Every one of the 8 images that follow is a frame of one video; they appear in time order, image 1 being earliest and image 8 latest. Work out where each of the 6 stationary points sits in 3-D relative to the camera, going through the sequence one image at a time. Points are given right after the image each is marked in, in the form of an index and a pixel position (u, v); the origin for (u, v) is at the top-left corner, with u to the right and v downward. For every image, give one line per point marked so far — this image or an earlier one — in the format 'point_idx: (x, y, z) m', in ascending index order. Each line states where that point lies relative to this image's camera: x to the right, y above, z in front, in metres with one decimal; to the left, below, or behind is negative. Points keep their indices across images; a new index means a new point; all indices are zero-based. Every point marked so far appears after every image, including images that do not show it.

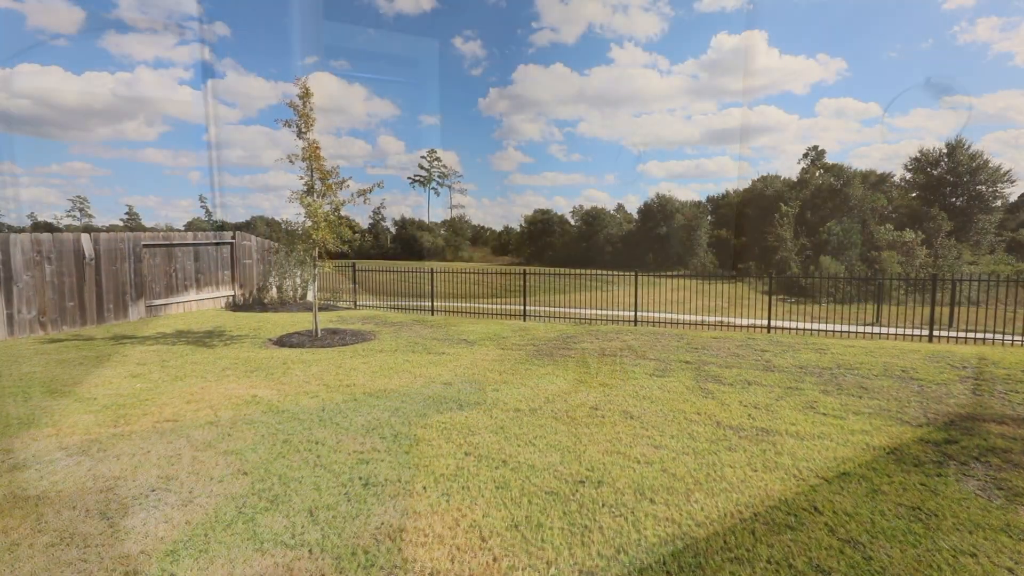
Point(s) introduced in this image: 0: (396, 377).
0: (-1.4, -1.1, +6.0) m
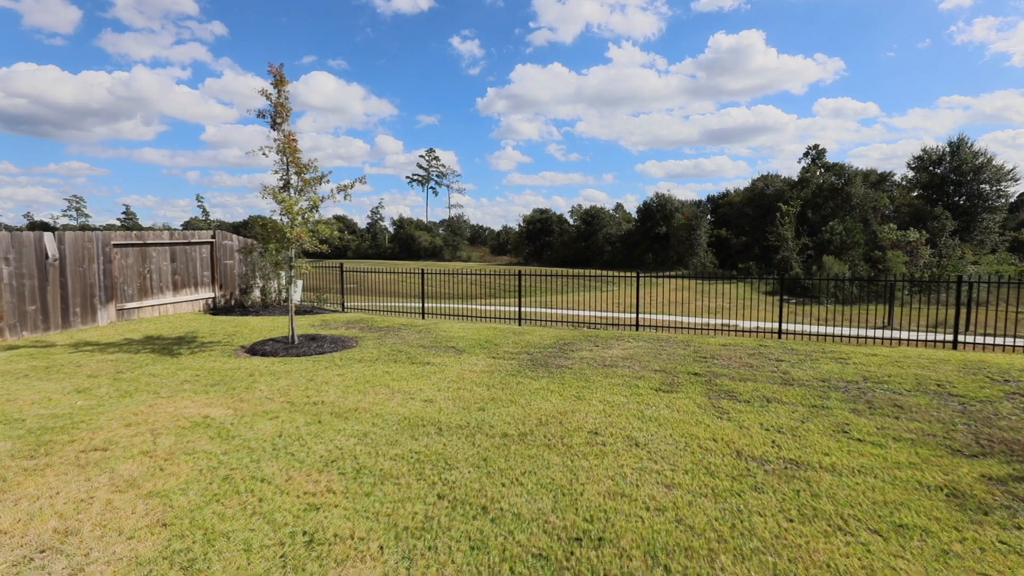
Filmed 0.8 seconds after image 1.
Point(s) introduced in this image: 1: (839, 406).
0: (-1.5, -1.1, +5.4) m
1: (+3.1, -1.1, +4.8) m
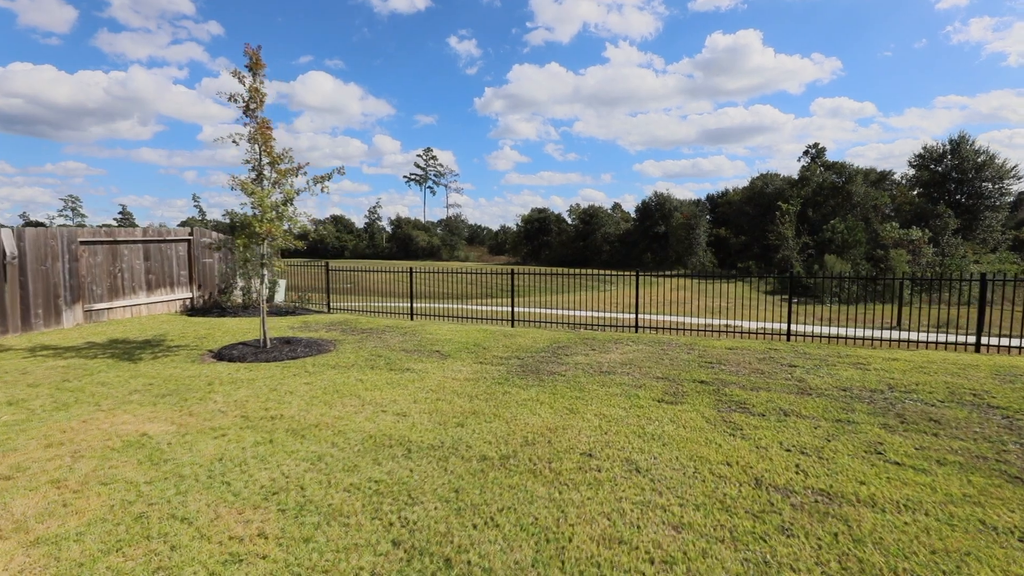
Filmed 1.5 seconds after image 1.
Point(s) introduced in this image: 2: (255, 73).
0: (-1.6, -1.1, +4.8) m
1: (+2.9, -1.1, +4.2) m
2: (-3.6, +3.0, +7.1) m
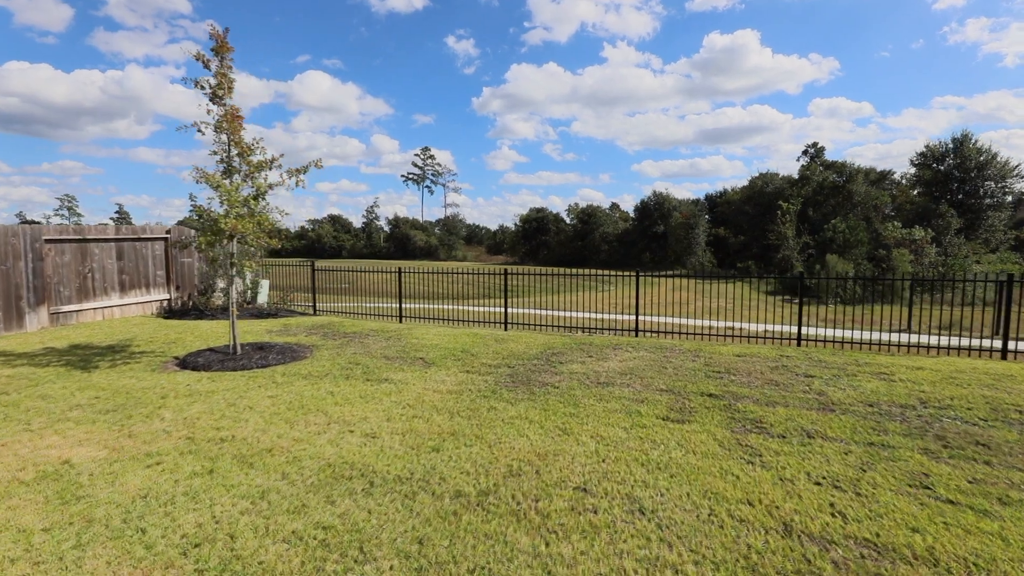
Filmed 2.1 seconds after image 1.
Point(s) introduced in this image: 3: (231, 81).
0: (-1.8, -1.1, +4.2) m
1: (+2.8, -1.1, +3.6) m
2: (-3.8, +3.0, +6.6) m
3: (-3.7, +2.7, +6.7) m
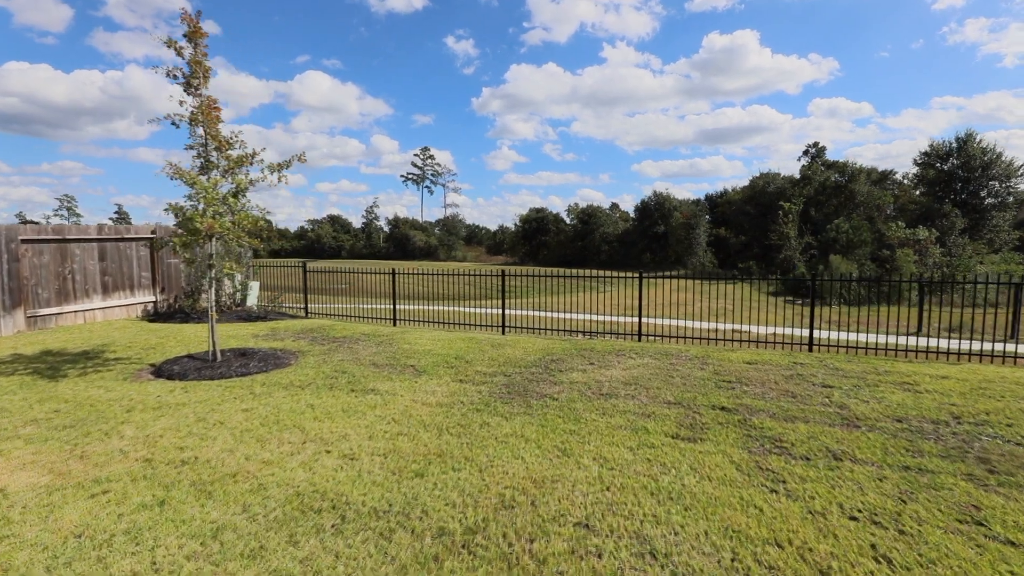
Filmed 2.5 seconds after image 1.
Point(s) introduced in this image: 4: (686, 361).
0: (-1.8, -1.2, +3.8) m
1: (+2.8, -1.2, +3.3) m
2: (-3.8, +3.0, +6.2) m
3: (-3.7, +2.7, +6.3) m
4: (+2.2, -0.9, +6.3) m
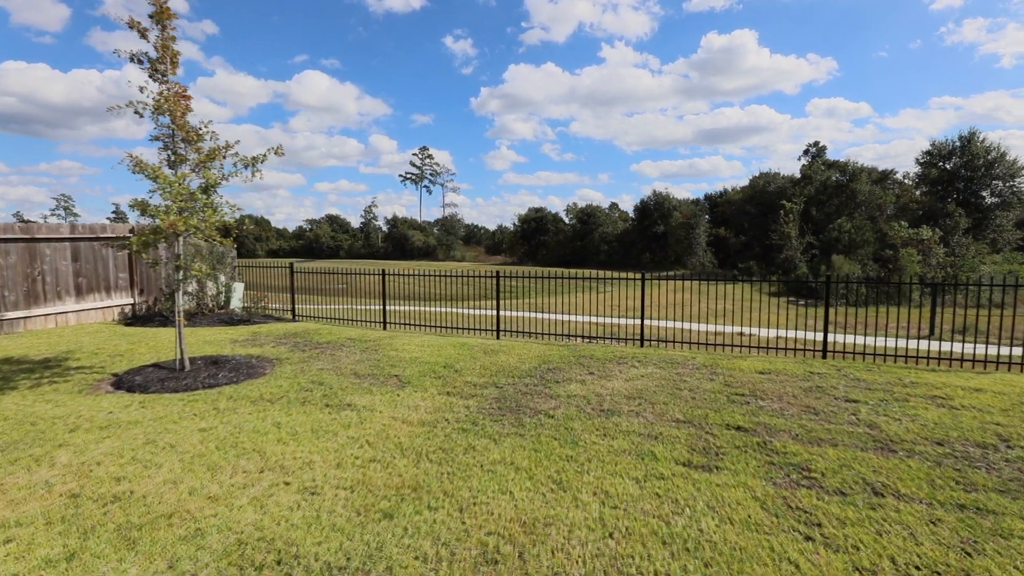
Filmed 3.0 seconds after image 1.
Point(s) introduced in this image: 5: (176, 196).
0: (-1.9, -1.2, +3.3) m
1: (+2.7, -1.2, +2.8) m
2: (-3.9, +2.9, +5.7) m
3: (-3.8, +2.6, +5.8) m
4: (+2.1, -0.9, +5.8) m
5: (-3.8, +1.0, +5.8) m
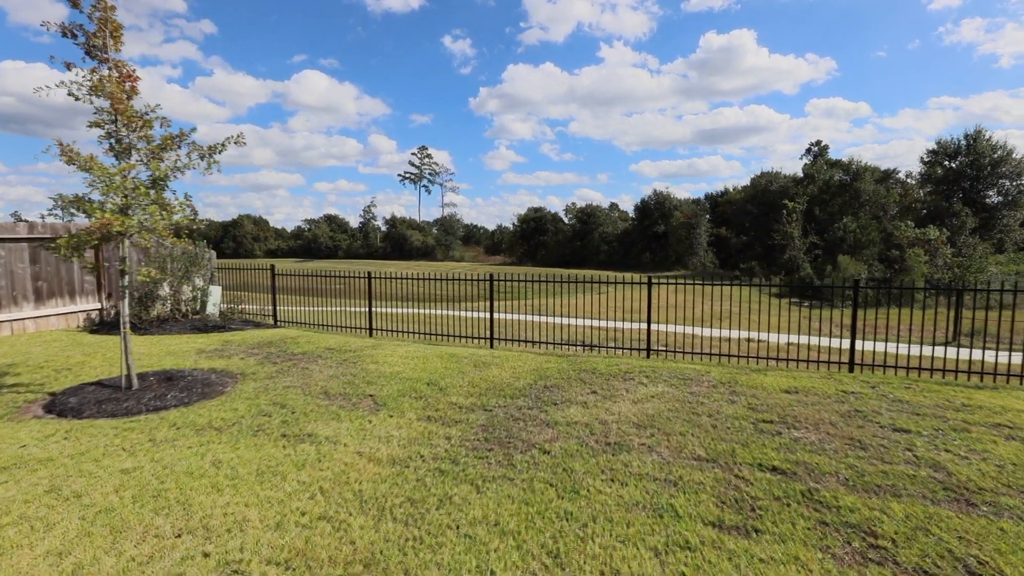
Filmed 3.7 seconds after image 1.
0: (-2.0, -1.3, +2.6) m
1: (+2.6, -1.3, +2.0) m
2: (-4.0, +2.8, +4.9) m
3: (-3.9, +2.6, +5.0) m
4: (+2.0, -1.0, +5.1) m
5: (-3.9, +1.0, +5.1) m
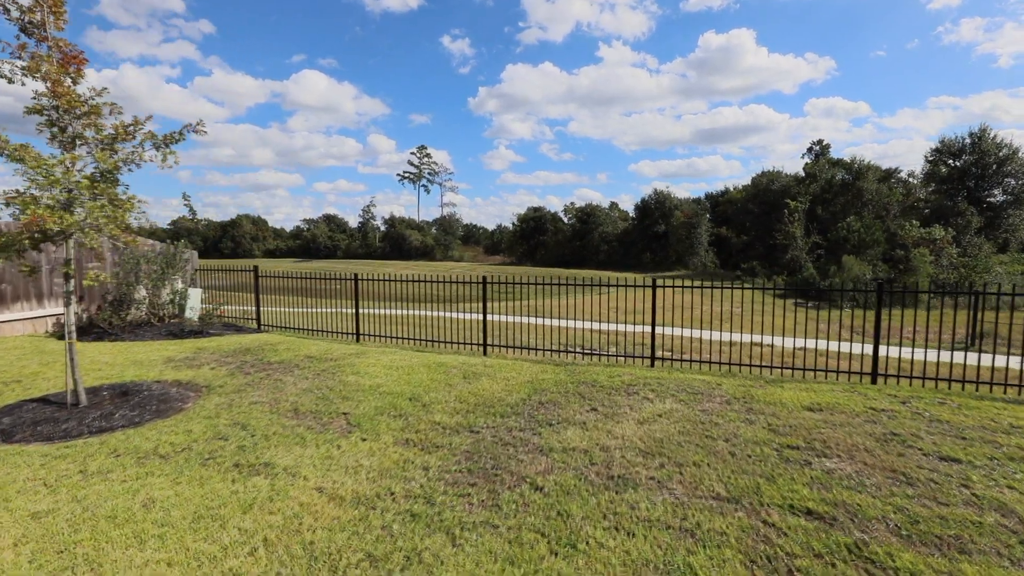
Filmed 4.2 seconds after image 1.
0: (-2.0, -1.3, +2.1) m
1: (+2.5, -1.3, +1.5) m
2: (-4.1, +2.8, +4.4) m
3: (-4.0, +2.5, +4.5) m
4: (+1.9, -1.1, +4.6) m
5: (-4.0, +0.9, +4.5) m
